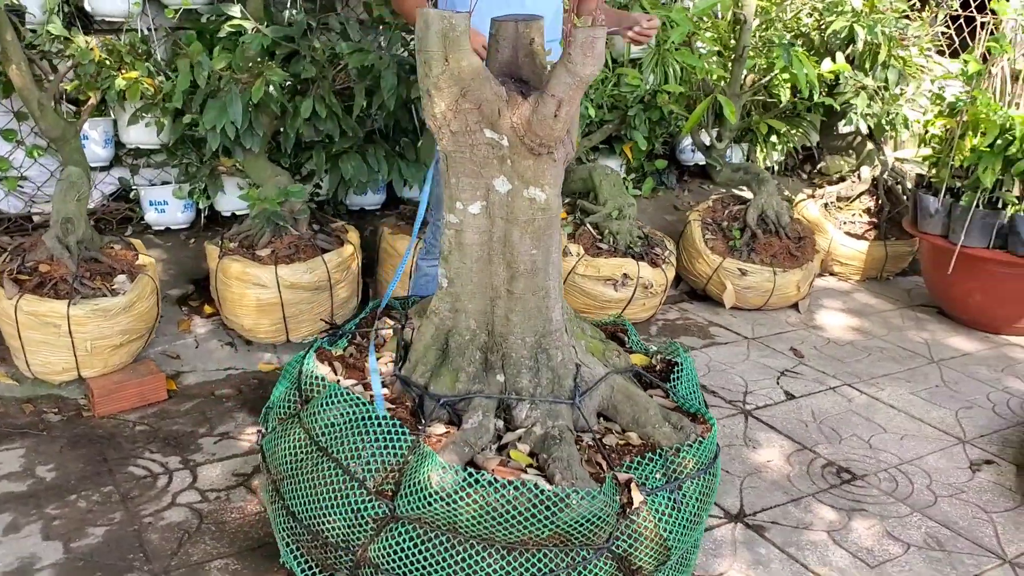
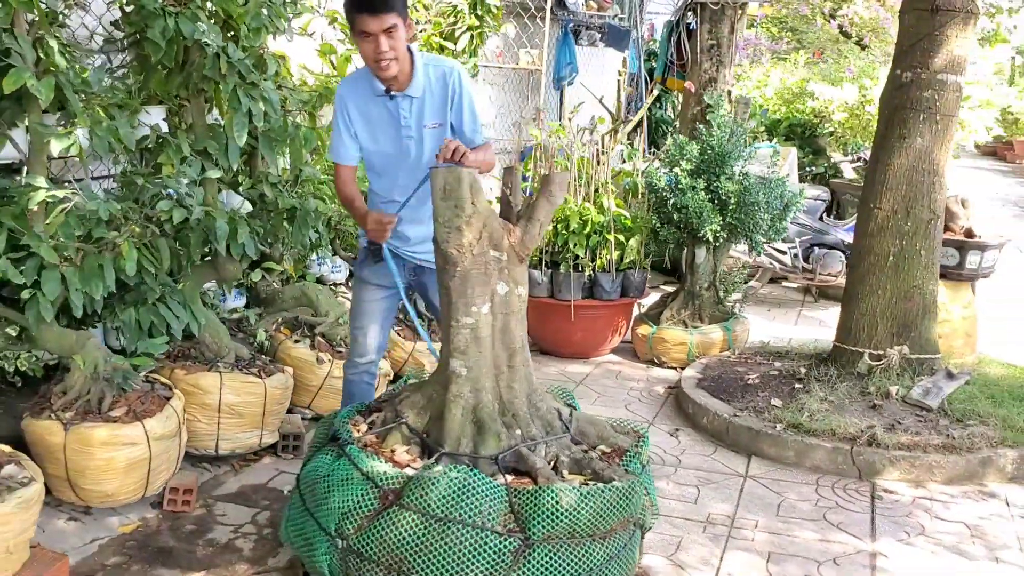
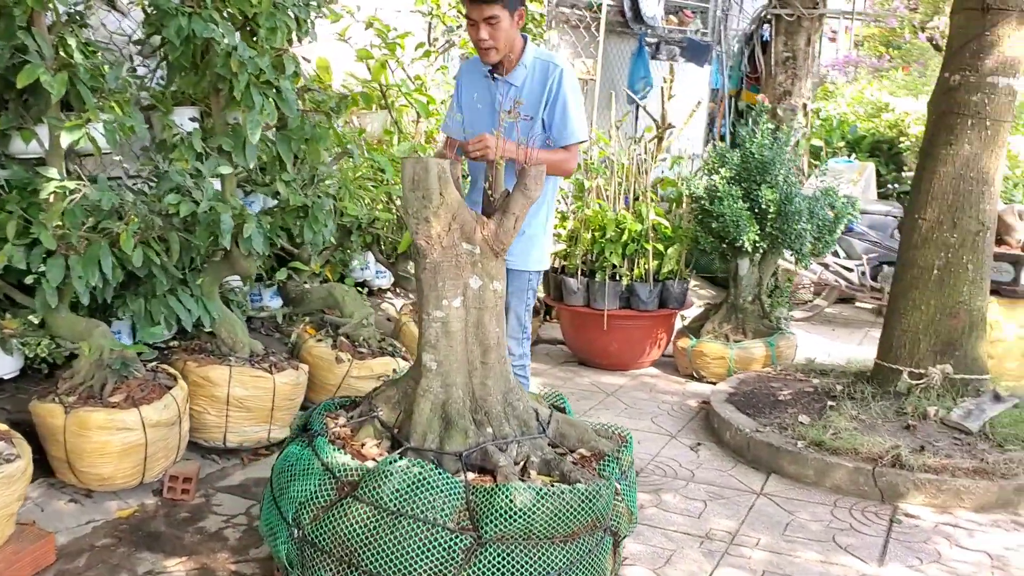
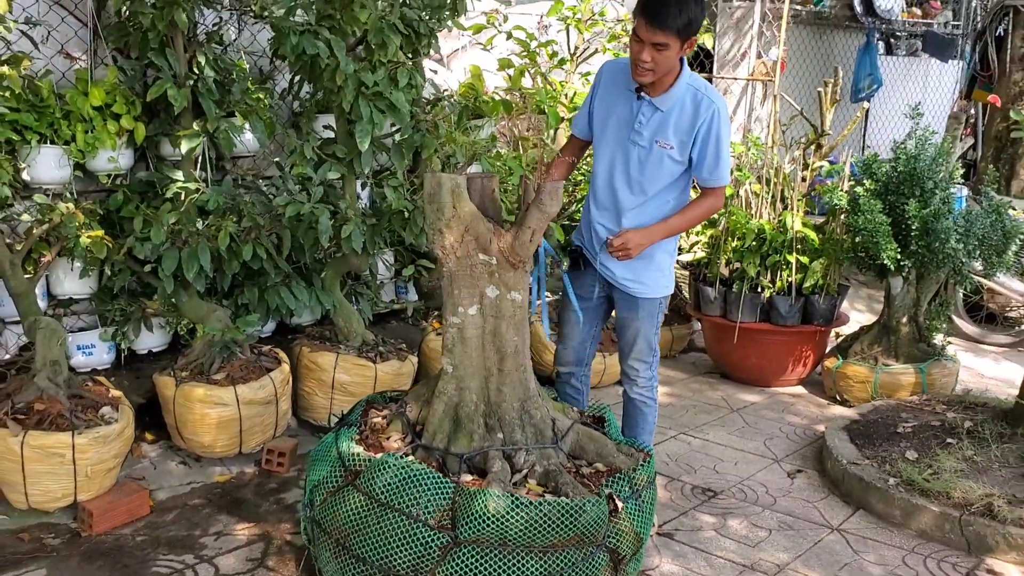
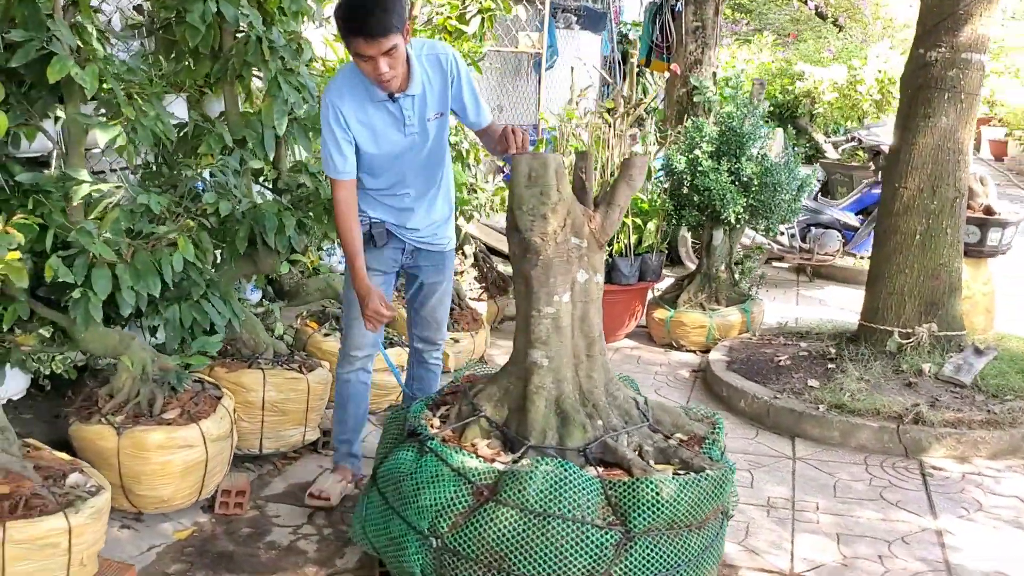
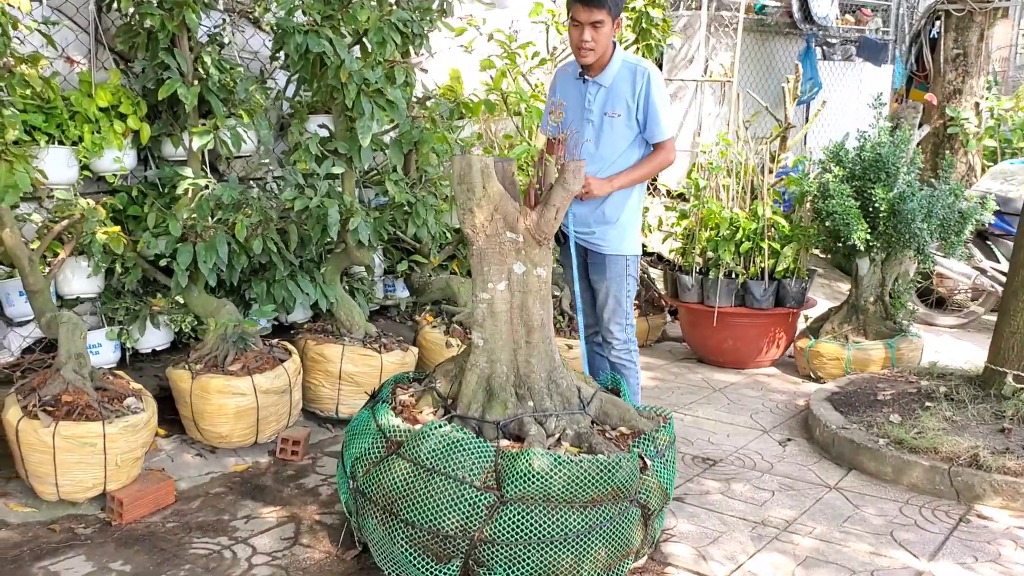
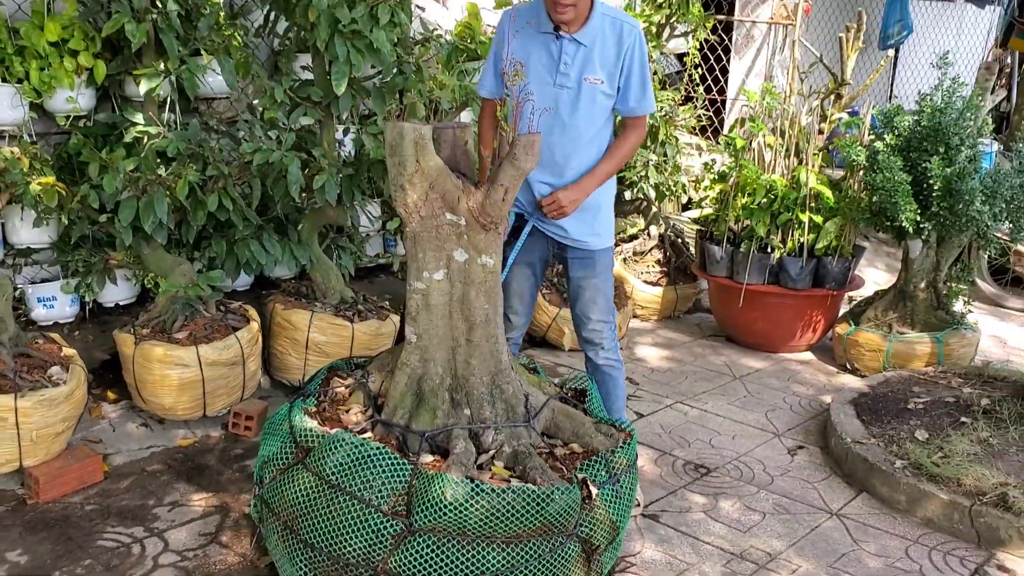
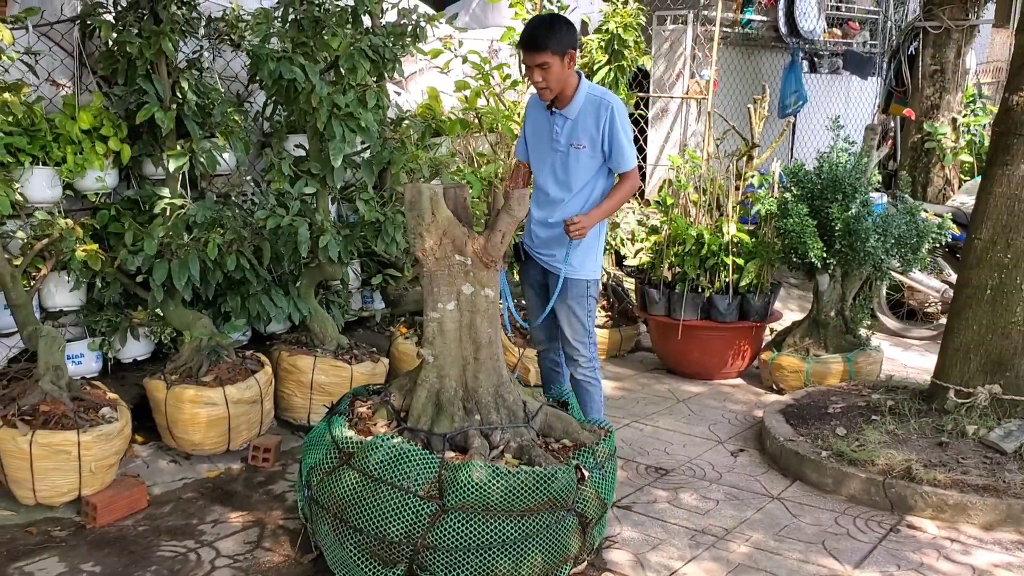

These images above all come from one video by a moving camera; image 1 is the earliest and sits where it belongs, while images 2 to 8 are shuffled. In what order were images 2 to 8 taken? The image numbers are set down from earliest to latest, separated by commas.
7, 4, 8, 6, 3, 2, 5
